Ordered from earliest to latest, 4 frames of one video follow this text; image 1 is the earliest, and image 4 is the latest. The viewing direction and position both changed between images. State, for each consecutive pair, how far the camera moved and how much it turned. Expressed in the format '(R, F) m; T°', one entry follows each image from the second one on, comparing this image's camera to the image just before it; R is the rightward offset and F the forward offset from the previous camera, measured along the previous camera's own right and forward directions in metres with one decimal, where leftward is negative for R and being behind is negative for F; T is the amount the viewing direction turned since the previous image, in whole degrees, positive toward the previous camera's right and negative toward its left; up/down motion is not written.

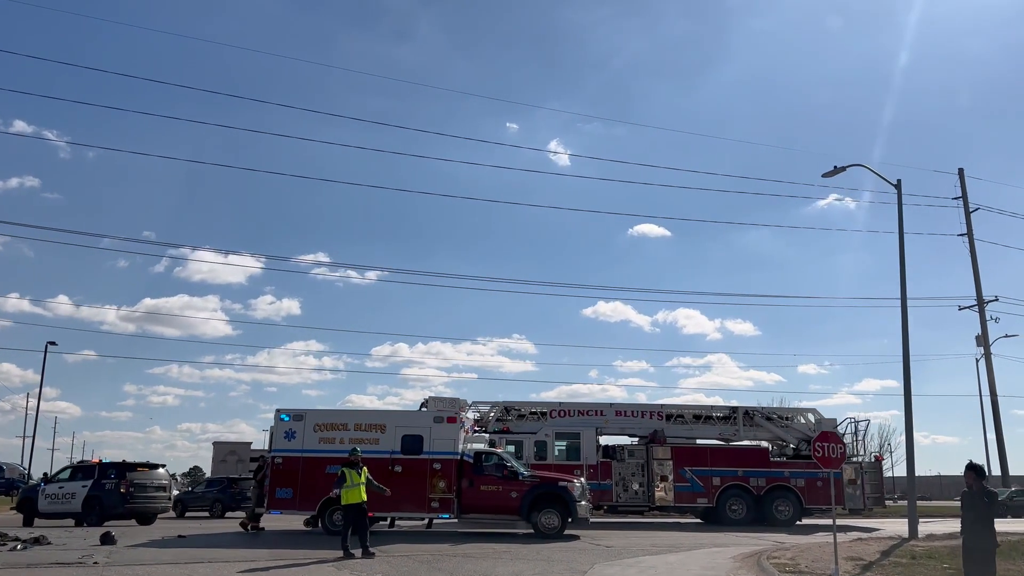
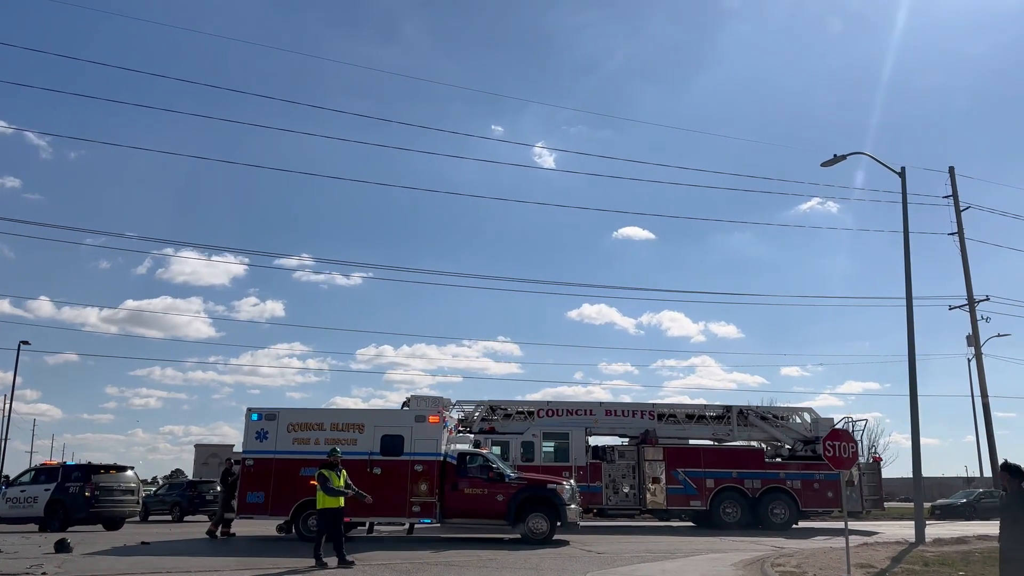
(0.0, +0.7) m; +1°
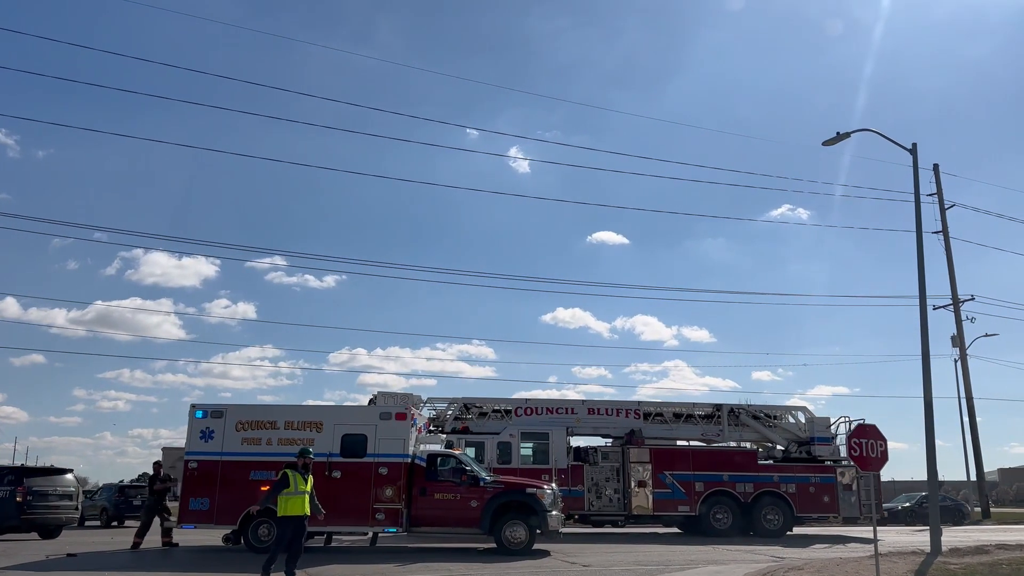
(0.0, +1.2) m; +2°
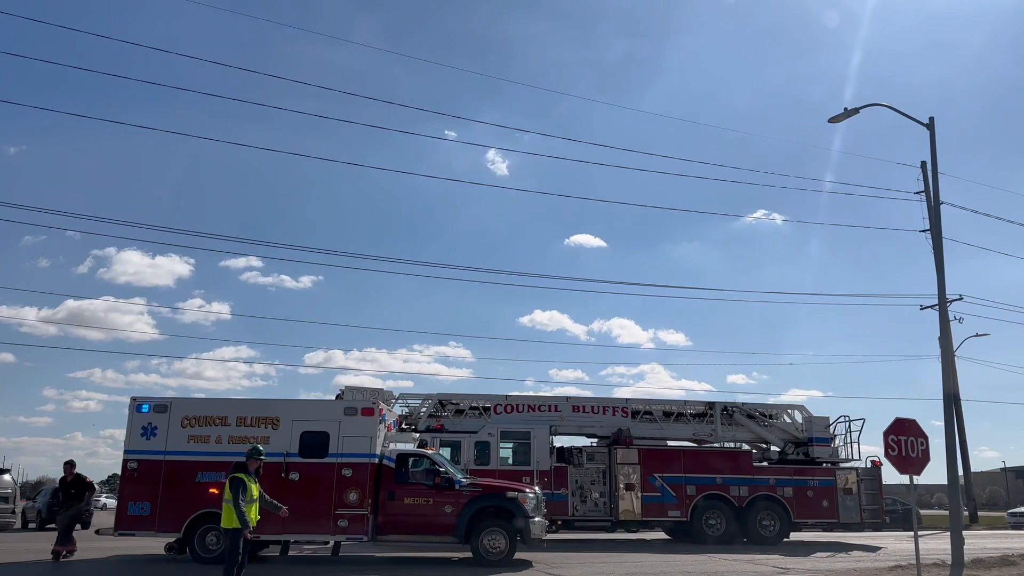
(0.0, +1.1) m; +2°
